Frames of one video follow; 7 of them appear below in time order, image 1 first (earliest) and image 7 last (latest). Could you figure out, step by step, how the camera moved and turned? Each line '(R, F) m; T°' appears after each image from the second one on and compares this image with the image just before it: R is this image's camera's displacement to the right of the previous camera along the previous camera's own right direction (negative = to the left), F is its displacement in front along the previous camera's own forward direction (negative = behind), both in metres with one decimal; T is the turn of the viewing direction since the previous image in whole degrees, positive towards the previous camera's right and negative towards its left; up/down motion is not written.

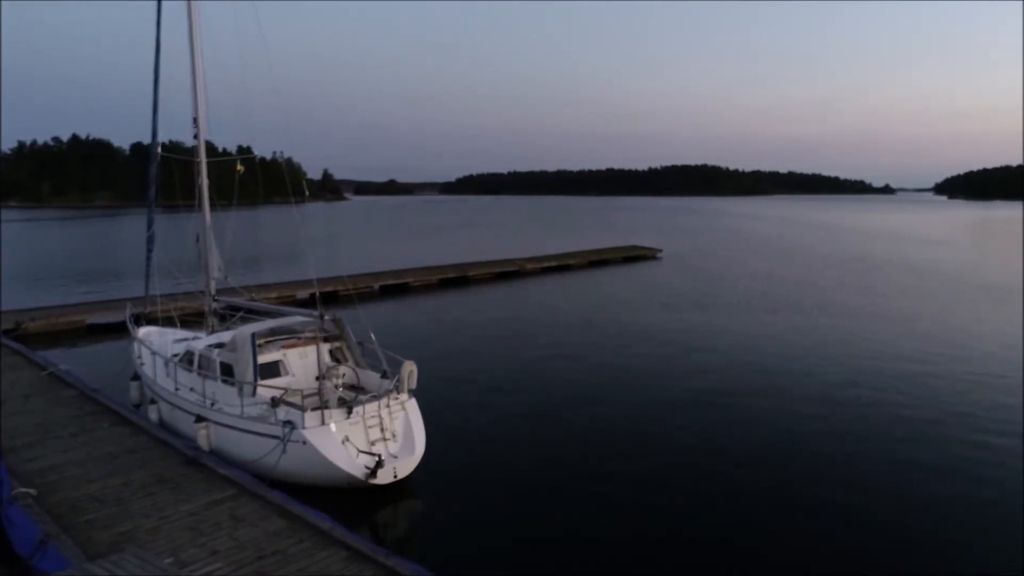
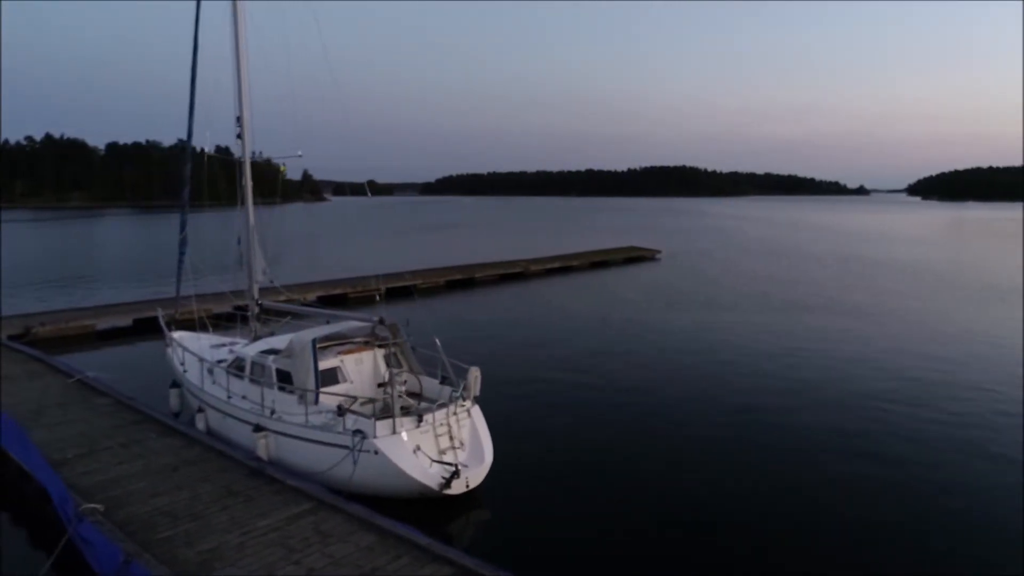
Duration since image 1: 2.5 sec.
(-1.1, +0.2) m; +2°
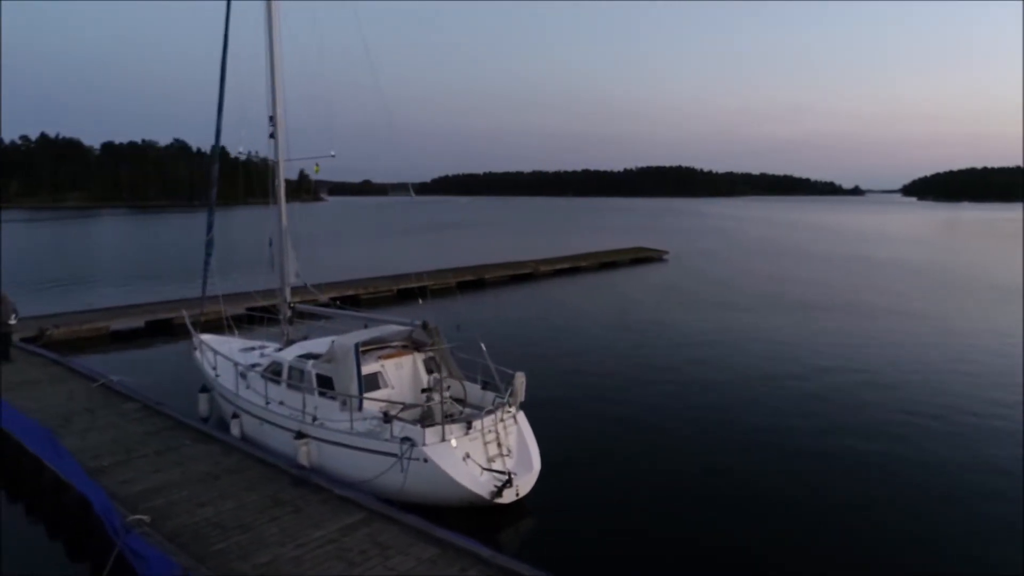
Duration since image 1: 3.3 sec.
(-0.6, +0.2) m; 0°
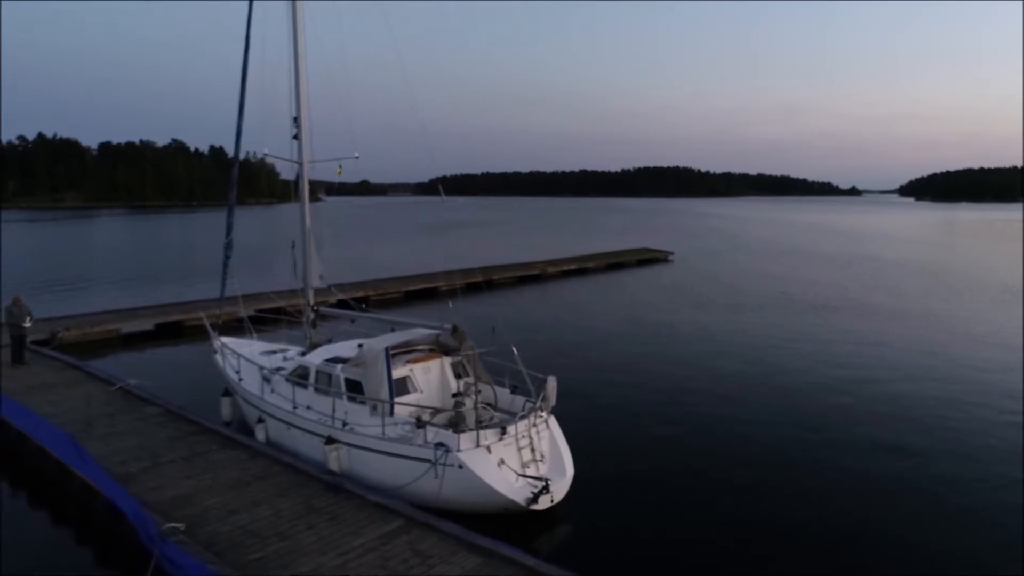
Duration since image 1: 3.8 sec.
(-0.4, +0.1) m; 0°
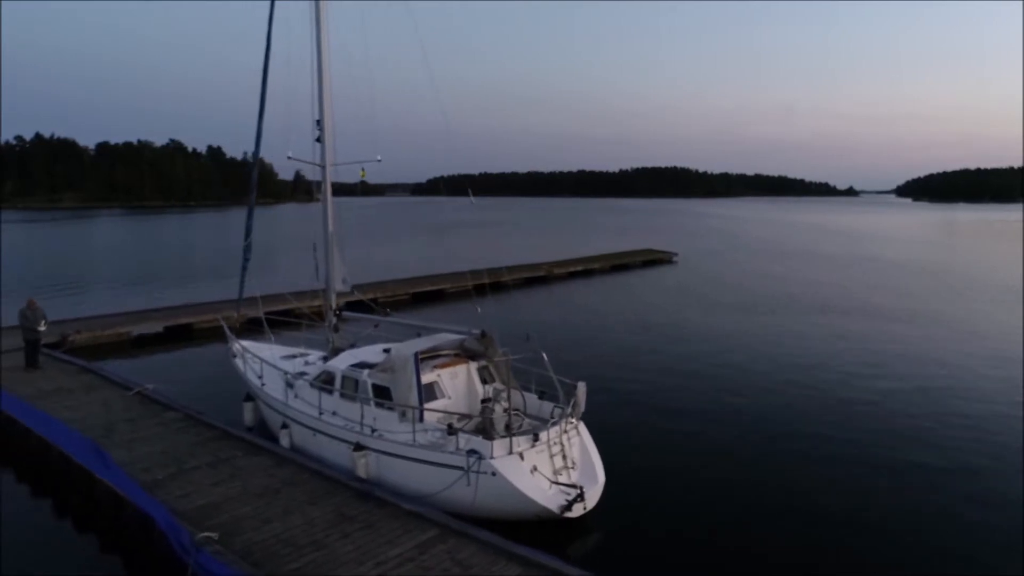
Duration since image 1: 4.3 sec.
(-0.4, +0.1) m; 0°
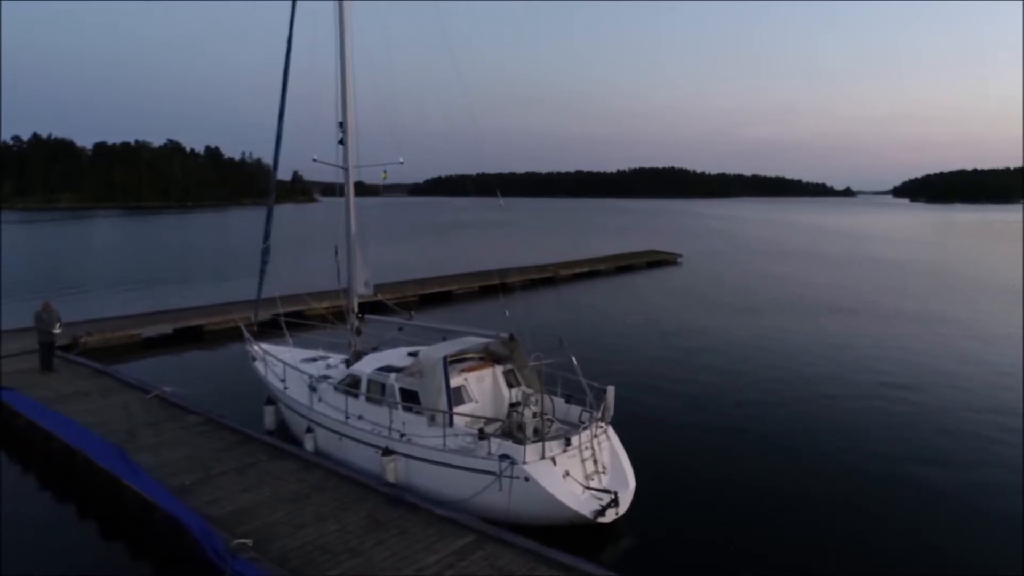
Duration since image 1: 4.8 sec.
(-0.4, +0.1) m; 0°
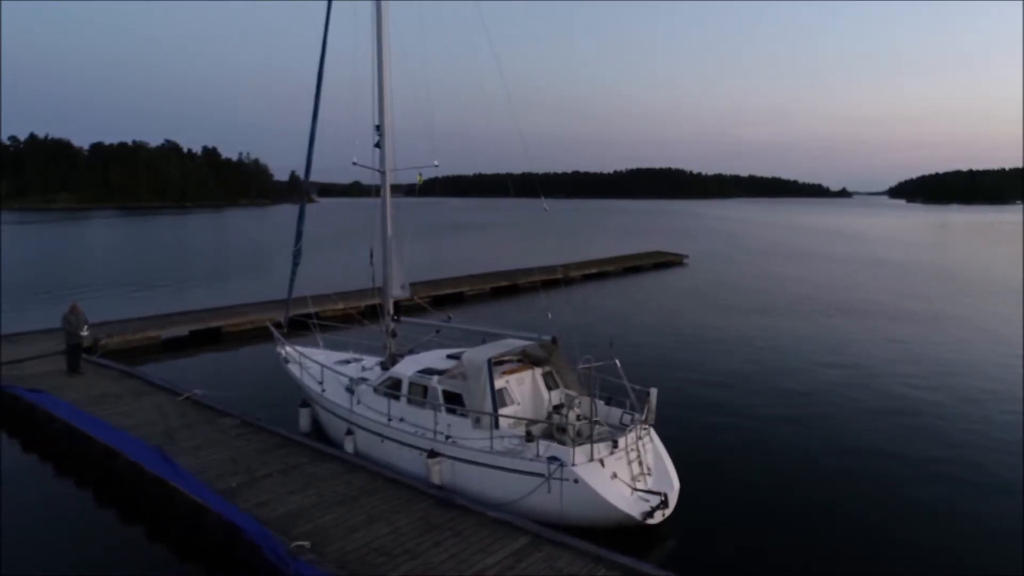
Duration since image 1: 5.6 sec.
(-0.6, 0.0) m; 0°
